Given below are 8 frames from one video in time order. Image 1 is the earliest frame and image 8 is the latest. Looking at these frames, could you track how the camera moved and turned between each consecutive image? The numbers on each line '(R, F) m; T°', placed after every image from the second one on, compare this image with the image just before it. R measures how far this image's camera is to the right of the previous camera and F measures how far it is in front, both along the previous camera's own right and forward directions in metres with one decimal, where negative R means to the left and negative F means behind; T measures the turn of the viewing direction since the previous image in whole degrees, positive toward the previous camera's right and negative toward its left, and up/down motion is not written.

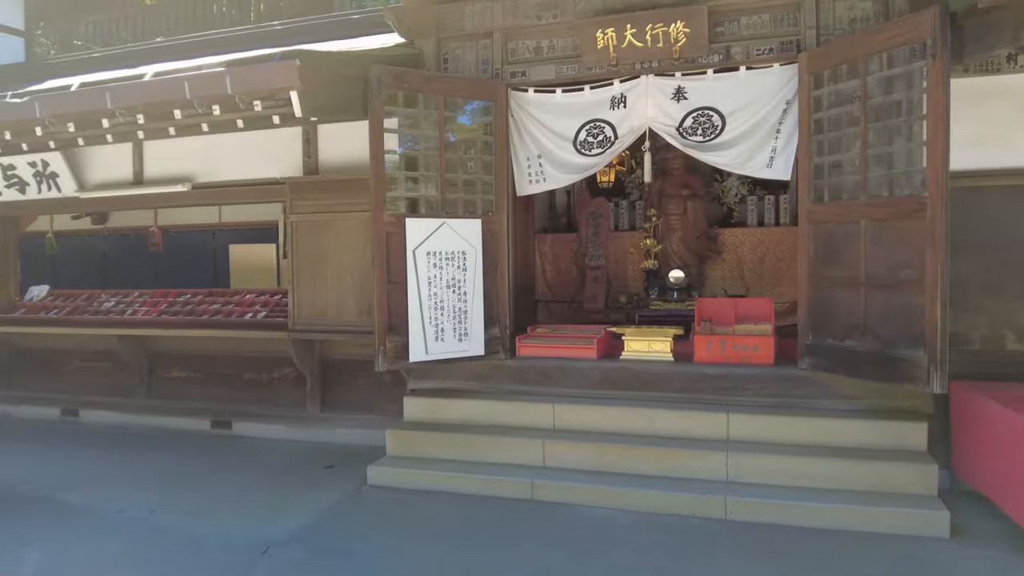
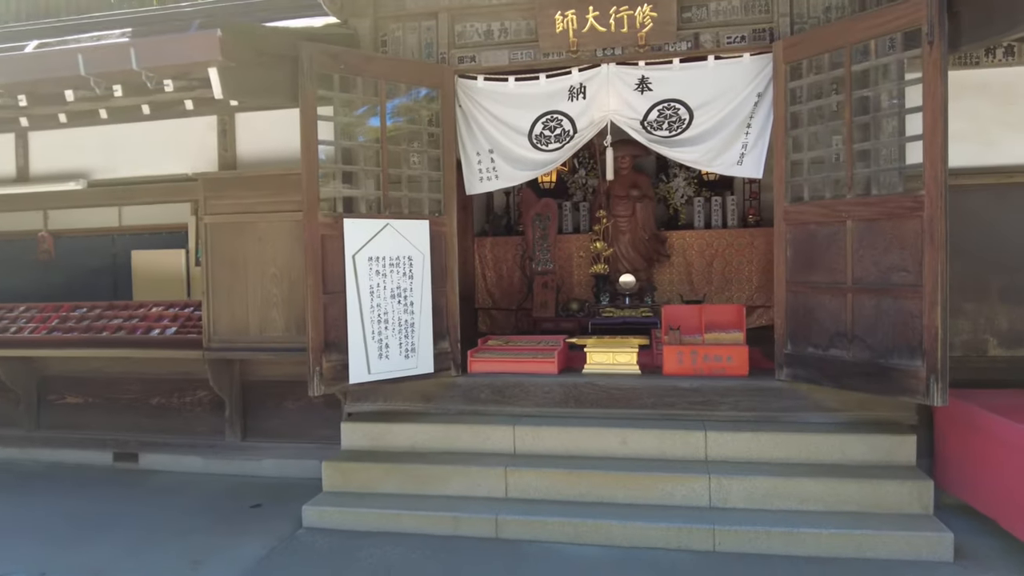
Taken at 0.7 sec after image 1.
(-0.2, +0.5) m; +6°
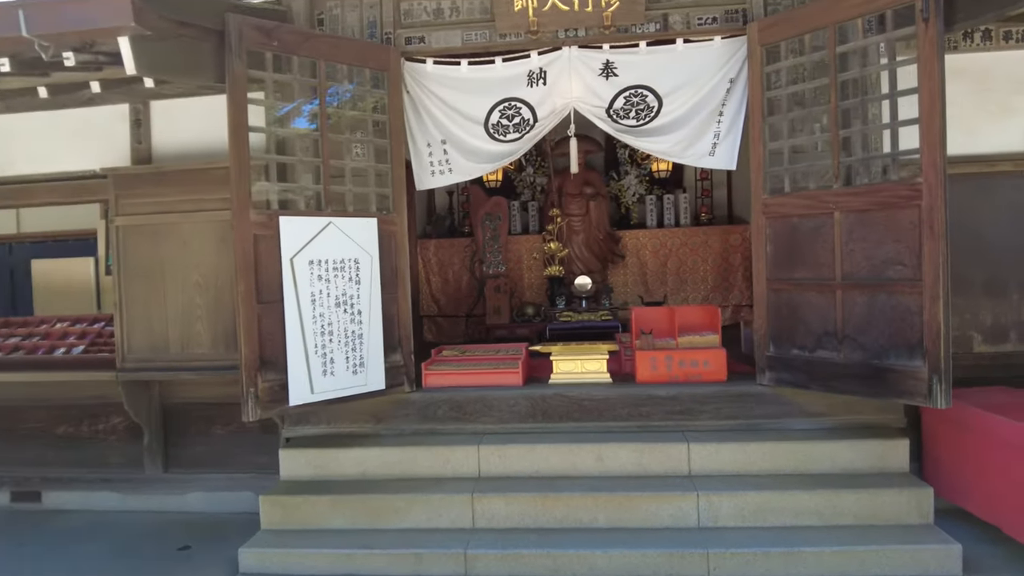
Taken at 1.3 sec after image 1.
(-0.2, +0.4) m; +5°
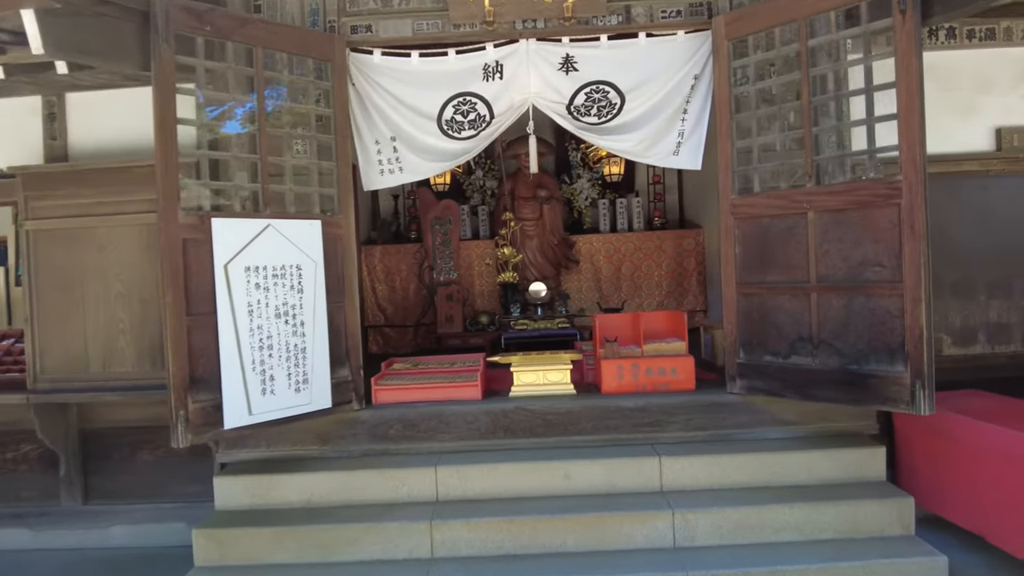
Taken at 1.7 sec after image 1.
(-0.1, +0.2) m; +5°
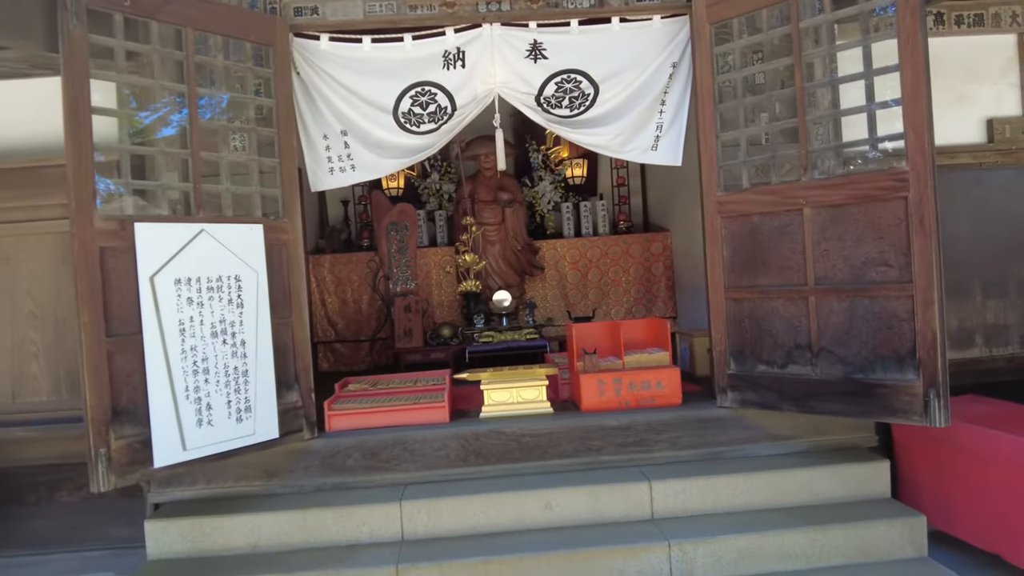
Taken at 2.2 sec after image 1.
(-0.1, +0.3) m; +4°
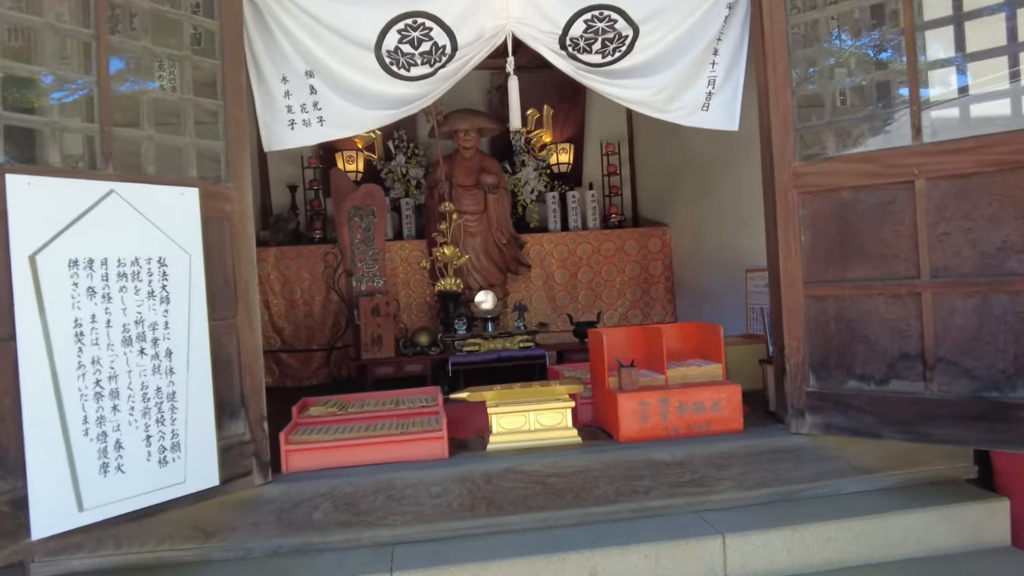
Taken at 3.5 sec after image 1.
(-0.3, +0.8) m; +5°
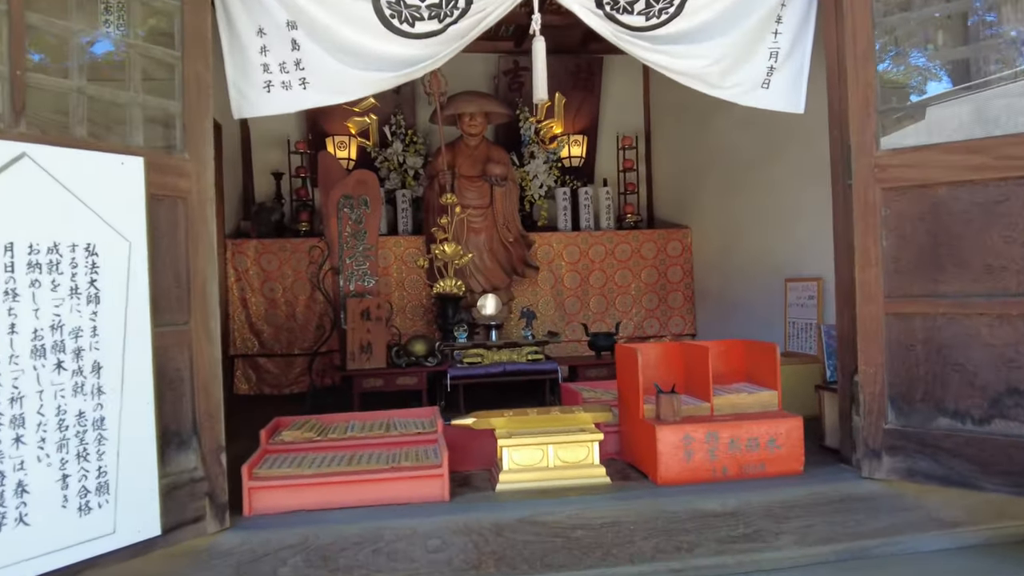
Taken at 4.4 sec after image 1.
(-0.1, +0.4) m; +1°
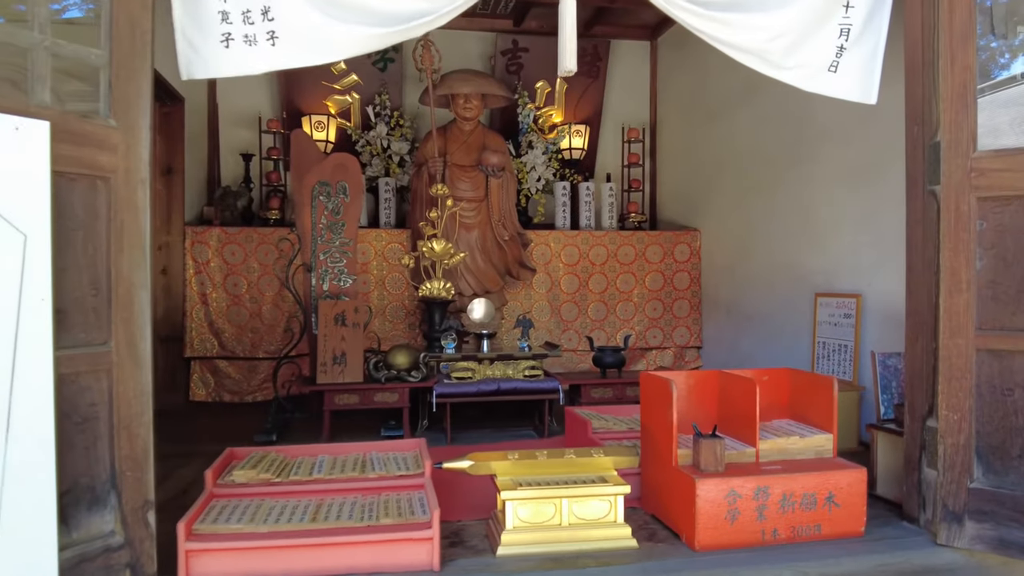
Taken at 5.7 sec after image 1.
(-0.1, +0.4) m; +2°
